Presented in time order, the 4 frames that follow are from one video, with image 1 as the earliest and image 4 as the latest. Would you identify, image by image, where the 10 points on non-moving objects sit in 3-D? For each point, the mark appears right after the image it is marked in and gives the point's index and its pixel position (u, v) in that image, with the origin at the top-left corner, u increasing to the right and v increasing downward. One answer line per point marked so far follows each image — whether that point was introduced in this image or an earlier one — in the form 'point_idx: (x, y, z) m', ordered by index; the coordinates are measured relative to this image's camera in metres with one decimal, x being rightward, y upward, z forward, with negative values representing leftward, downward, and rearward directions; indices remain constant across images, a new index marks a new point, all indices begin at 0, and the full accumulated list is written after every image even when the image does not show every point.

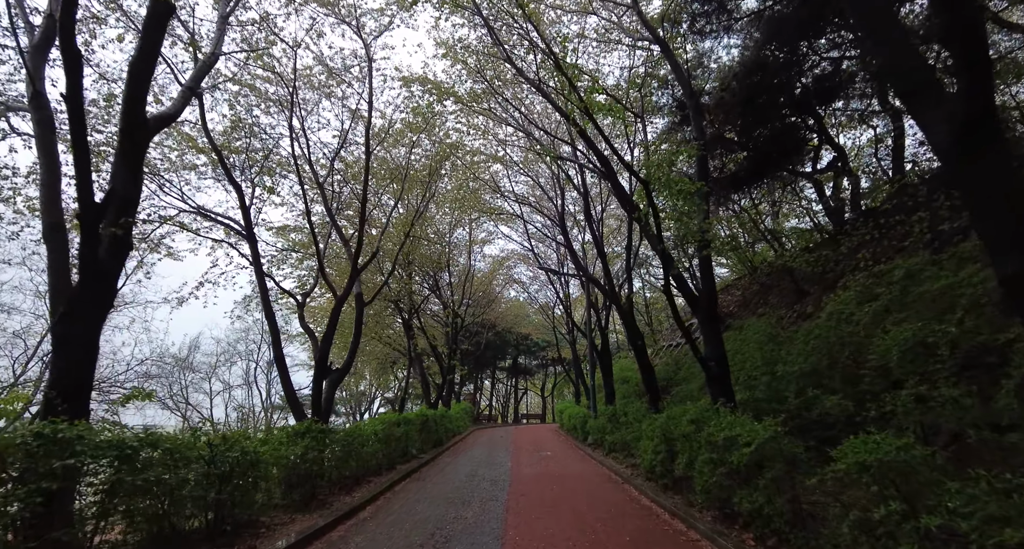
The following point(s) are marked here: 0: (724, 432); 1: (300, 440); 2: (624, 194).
0: (+2.6, -1.9, +5.3) m
1: (-3.3, -2.6, +6.7) m
2: (+2.5, +1.8, +9.5) m
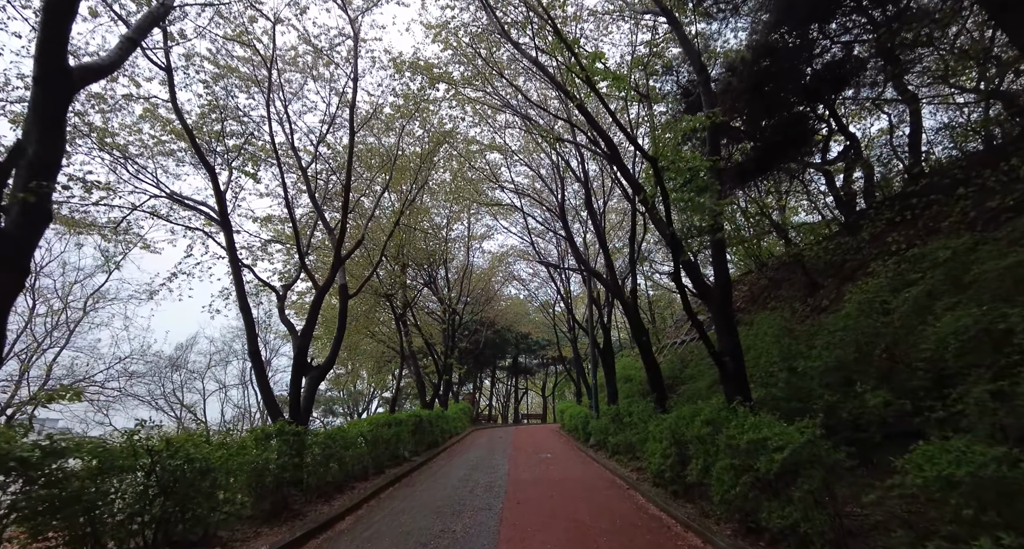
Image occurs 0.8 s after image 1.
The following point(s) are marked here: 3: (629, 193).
0: (+2.5, -1.7, +4.6) m
1: (-3.4, -2.4, +6.1) m
2: (+2.4, +2.1, +8.8) m
3: (+3.7, +2.6, +13.7) m
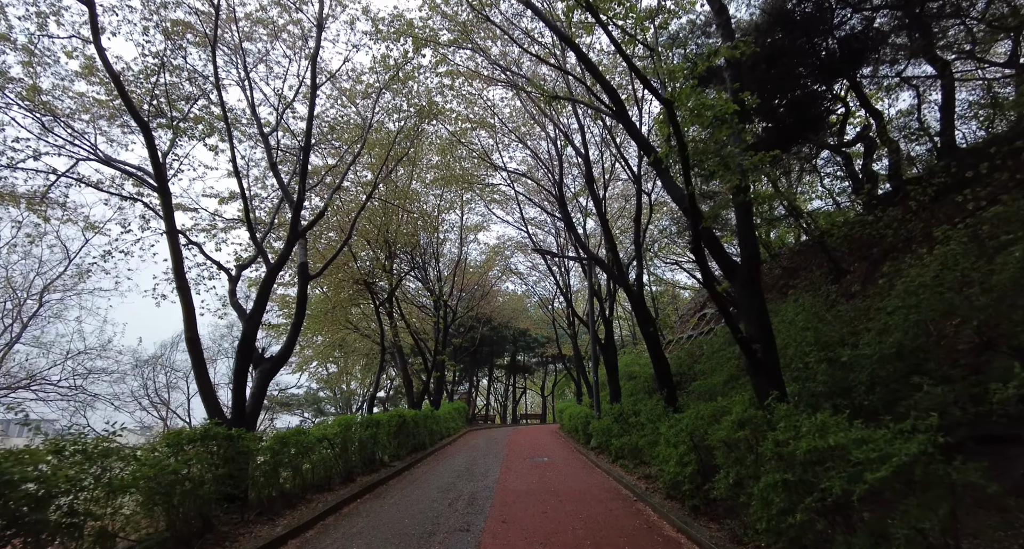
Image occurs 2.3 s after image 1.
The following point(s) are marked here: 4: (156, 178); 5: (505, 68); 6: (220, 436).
0: (+2.3, -1.3, +3.4) m
1: (-3.6, -2.0, +4.8) m
2: (+2.2, +2.5, +7.6) m
3: (+3.5, +3.0, +12.5) m
4: (-5.7, +1.5, +6.9) m
5: (-0.2, +6.0, +12.6) m
6: (-3.6, -2.0, +5.3) m
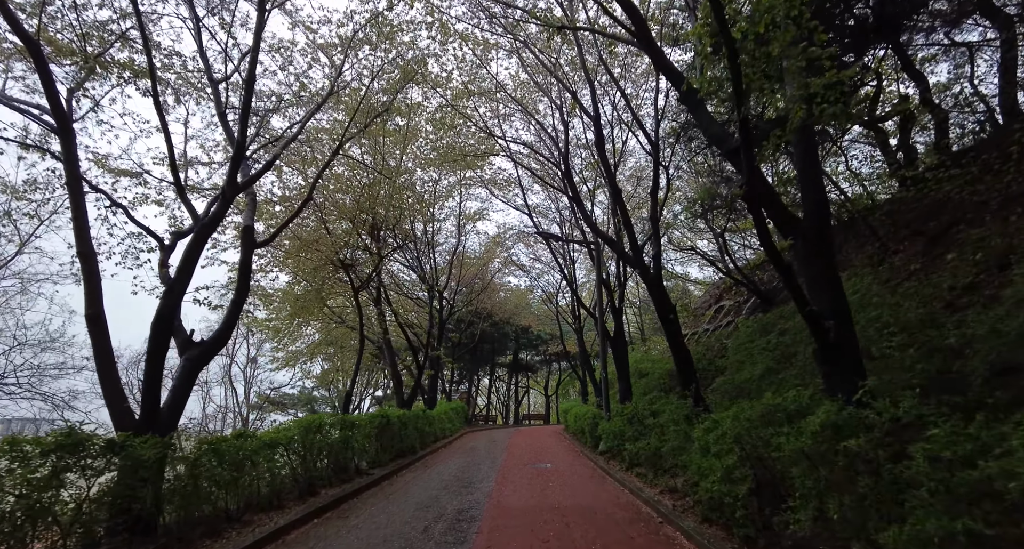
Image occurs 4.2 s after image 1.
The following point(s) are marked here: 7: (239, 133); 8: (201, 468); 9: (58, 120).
0: (+2.2, -0.8, +1.9) m
1: (-3.7, -1.5, +3.4) m
2: (+2.1, +2.9, +6.1) m
3: (+3.5, +3.5, +11.0) m
4: (-5.8, +2.0, +5.5) m
5: (-0.2, +6.5, +11.1) m
6: (-3.7, -1.5, +3.8) m
7: (-3.9, +2.0, +6.2) m
8: (-3.5, -2.2, +4.9) m
9: (-5.9, +2.0, +5.8) m
